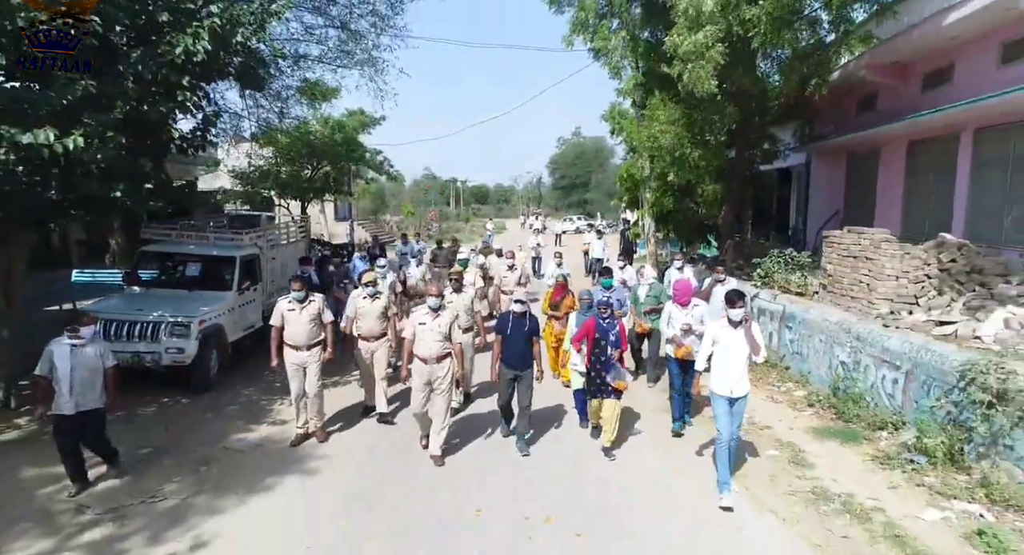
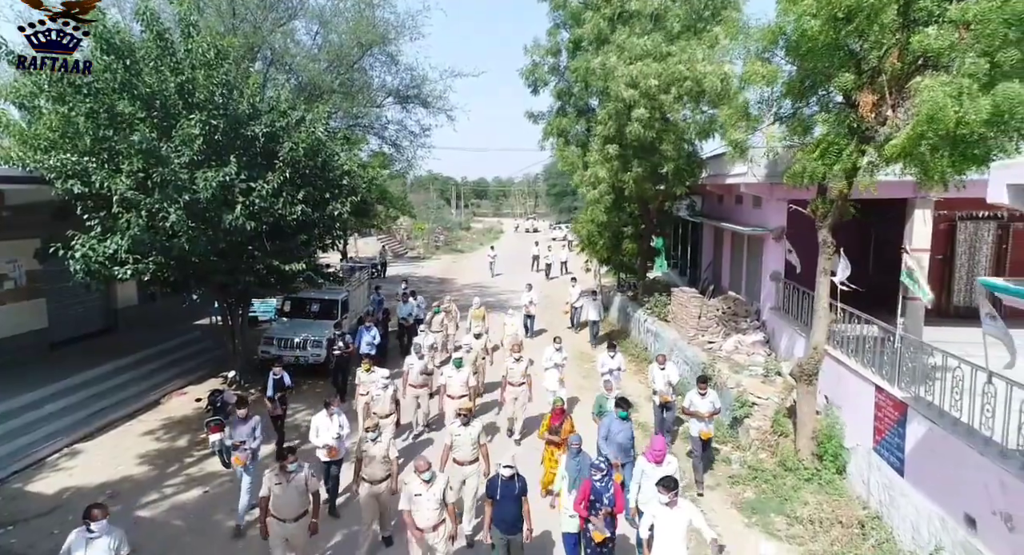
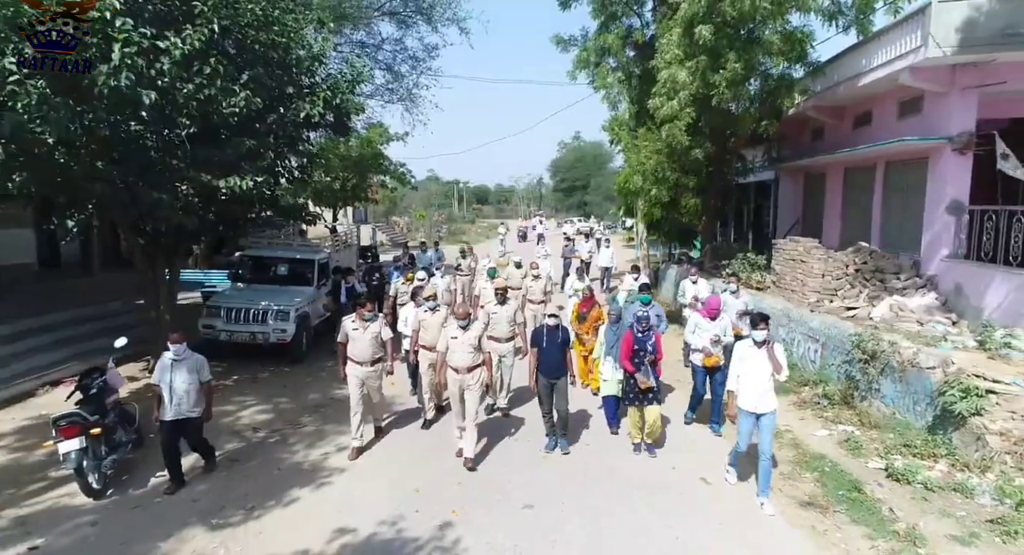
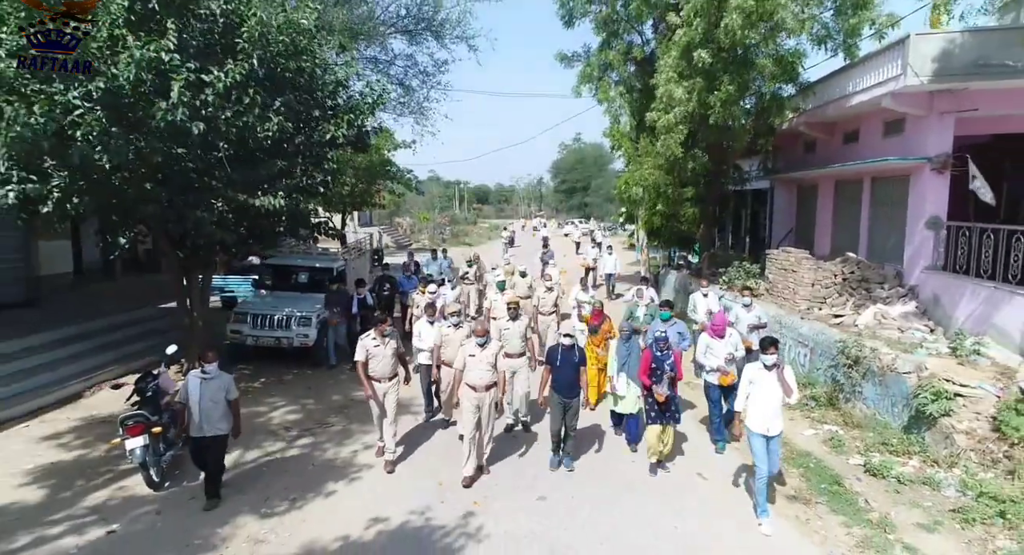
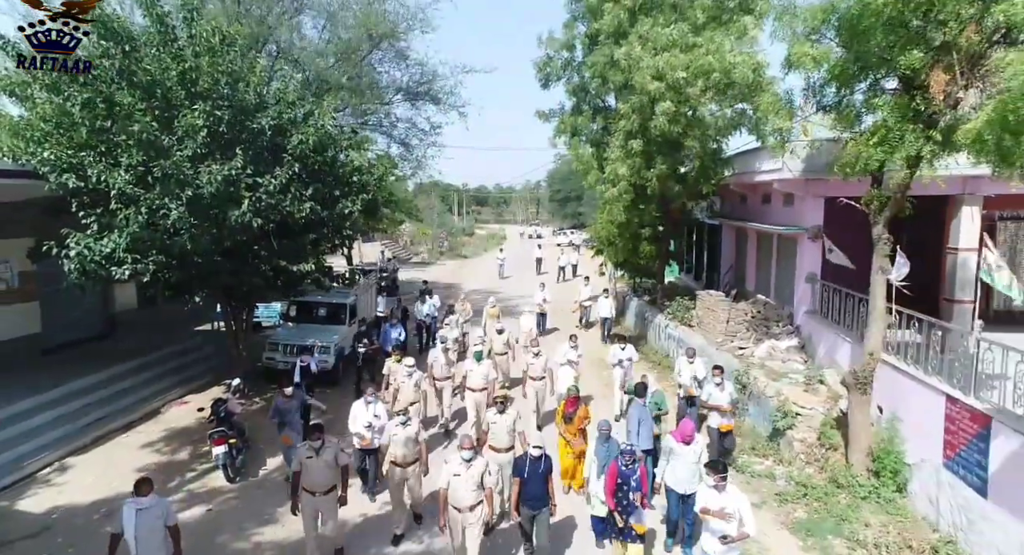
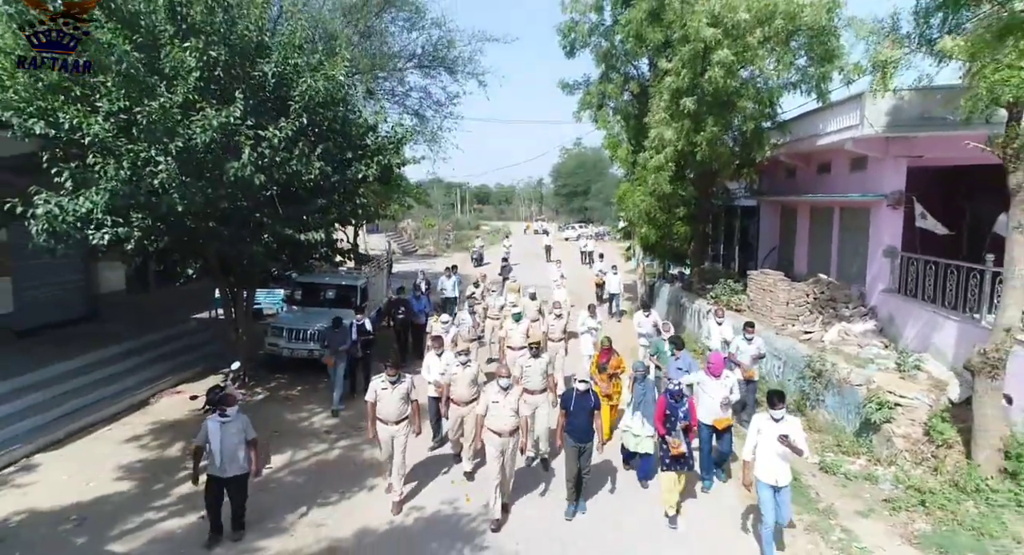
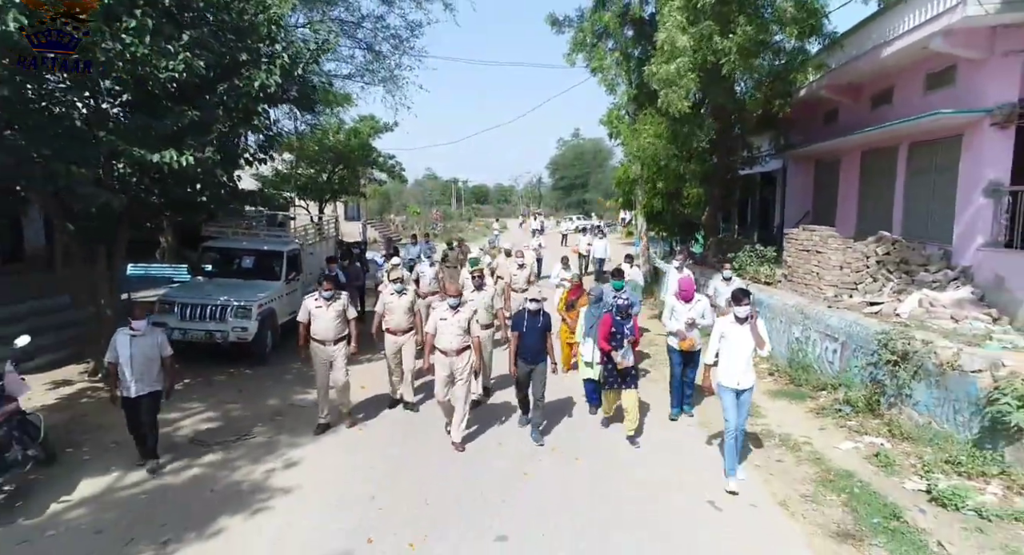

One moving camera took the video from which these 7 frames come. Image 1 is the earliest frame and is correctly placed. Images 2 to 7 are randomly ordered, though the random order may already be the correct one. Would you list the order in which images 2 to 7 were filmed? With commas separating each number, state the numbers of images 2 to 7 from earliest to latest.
7, 3, 4, 6, 5, 2
